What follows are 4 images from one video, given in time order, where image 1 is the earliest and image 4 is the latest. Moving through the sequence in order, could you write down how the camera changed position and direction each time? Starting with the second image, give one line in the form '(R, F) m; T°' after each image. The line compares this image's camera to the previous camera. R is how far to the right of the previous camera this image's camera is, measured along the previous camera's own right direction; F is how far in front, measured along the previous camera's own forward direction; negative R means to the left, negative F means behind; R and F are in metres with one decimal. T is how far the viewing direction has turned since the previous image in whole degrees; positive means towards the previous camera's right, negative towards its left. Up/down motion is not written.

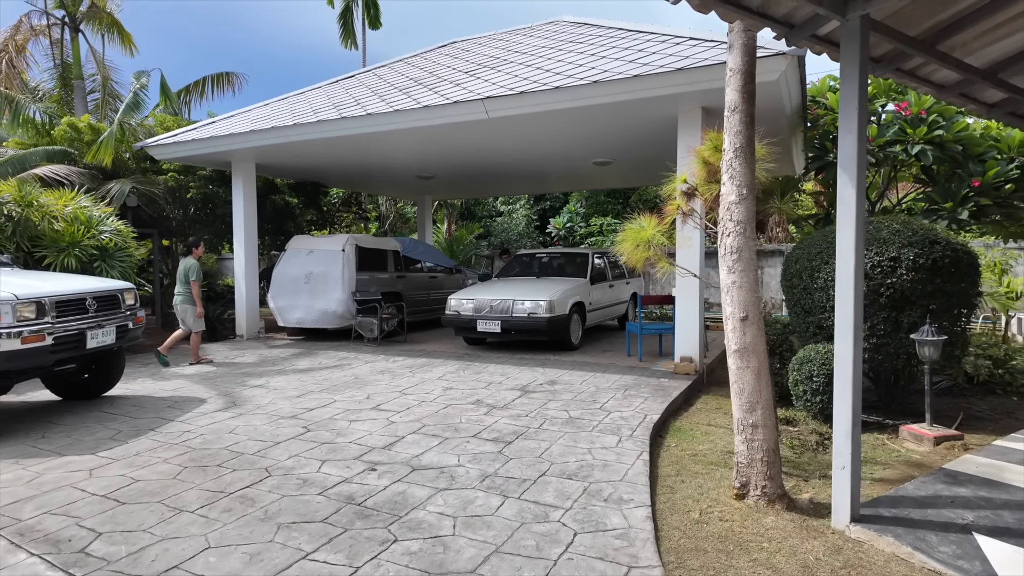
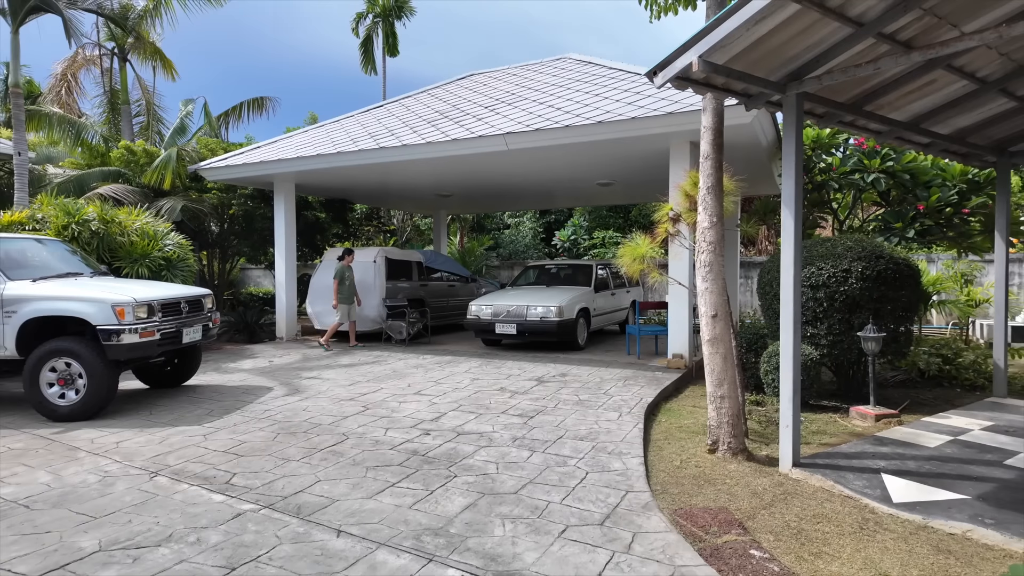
(-0.2, -1.1) m; 0°
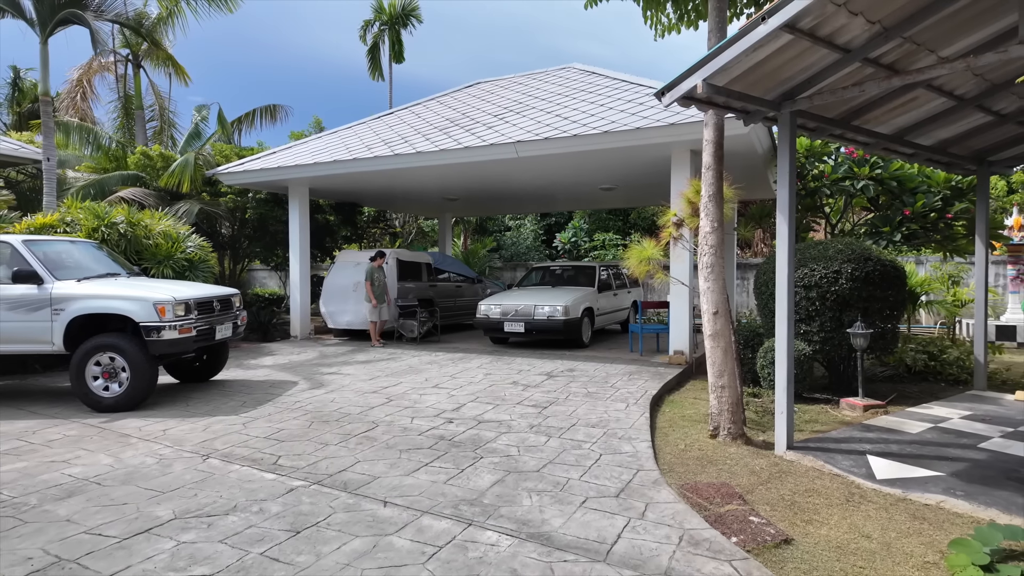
(-0.2, -0.4) m; 0°
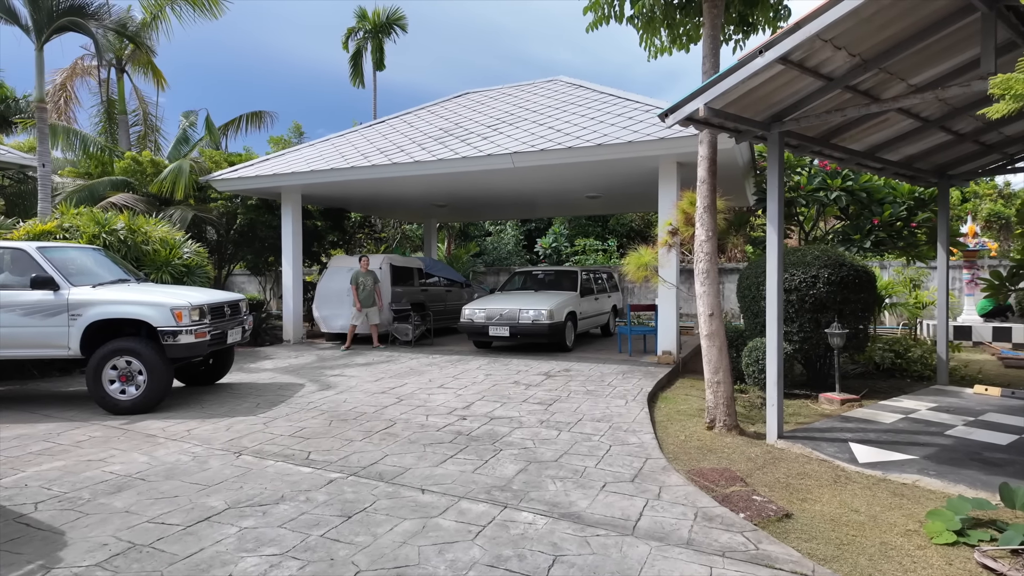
(-0.4, -0.3) m; +3°
